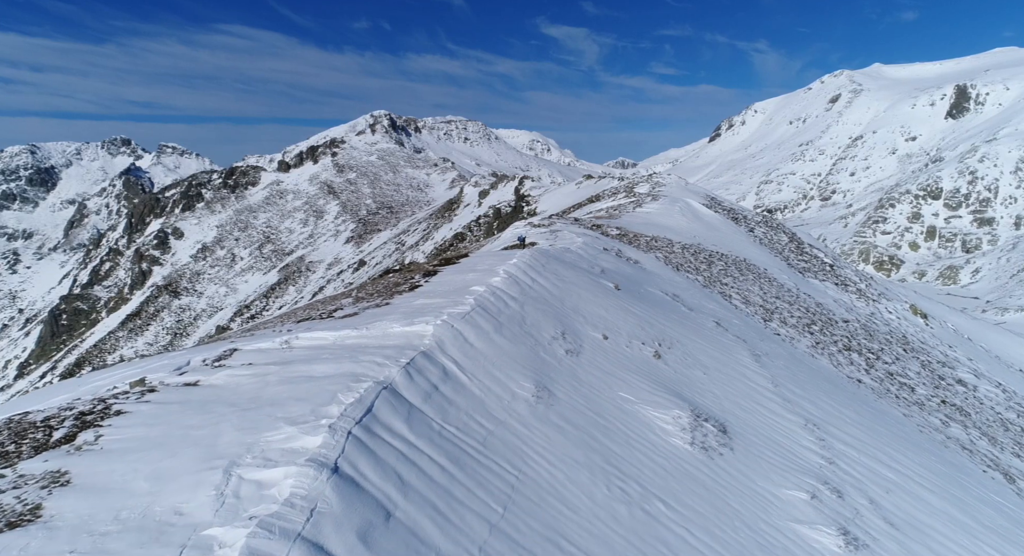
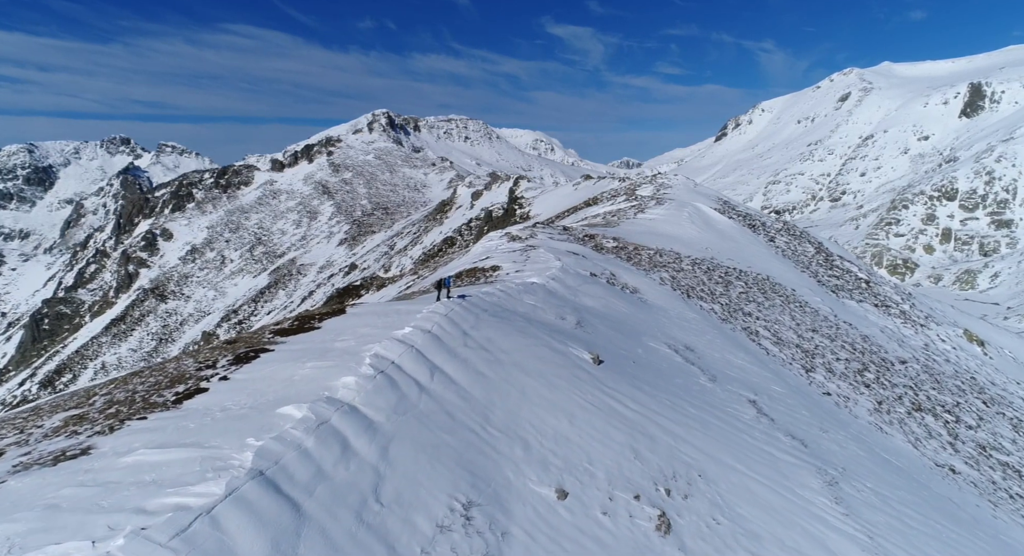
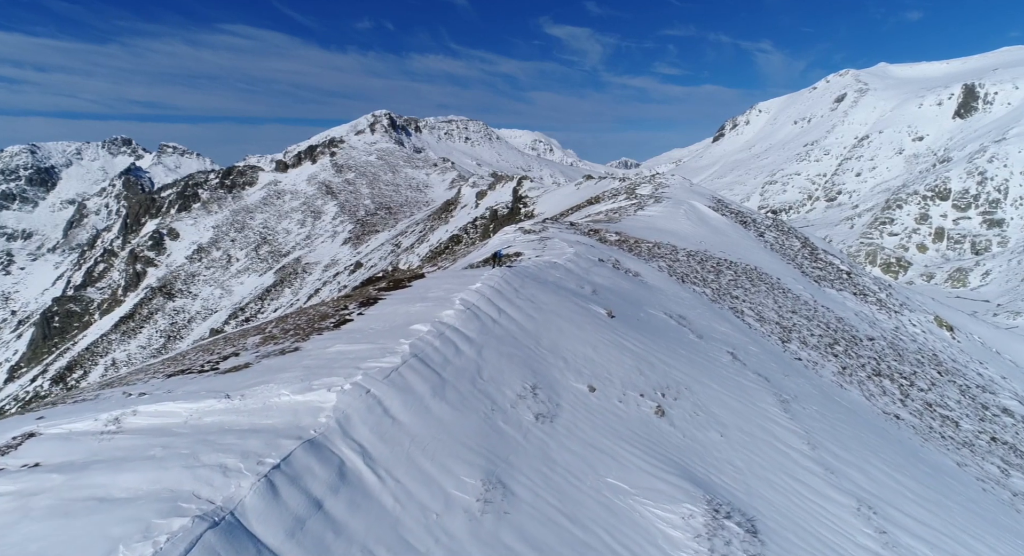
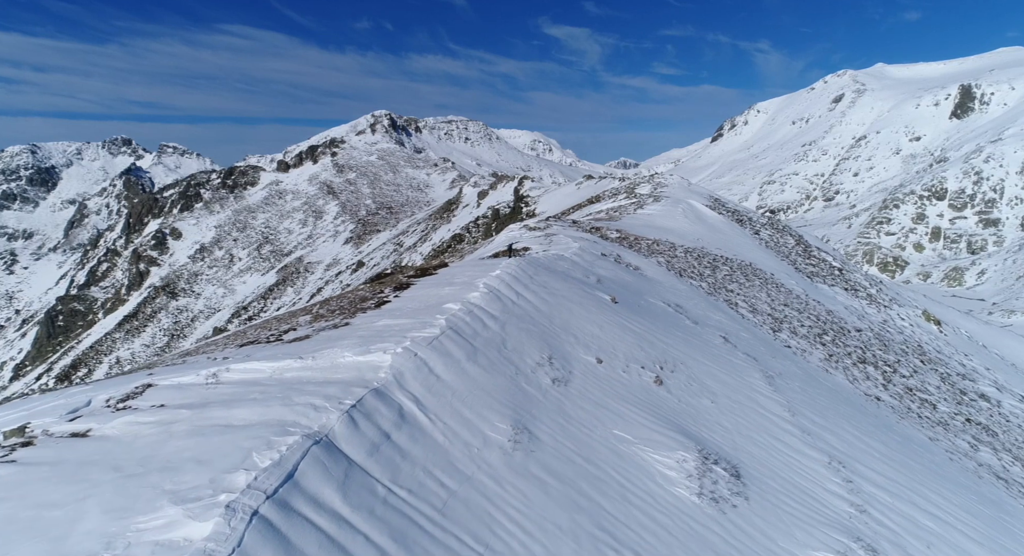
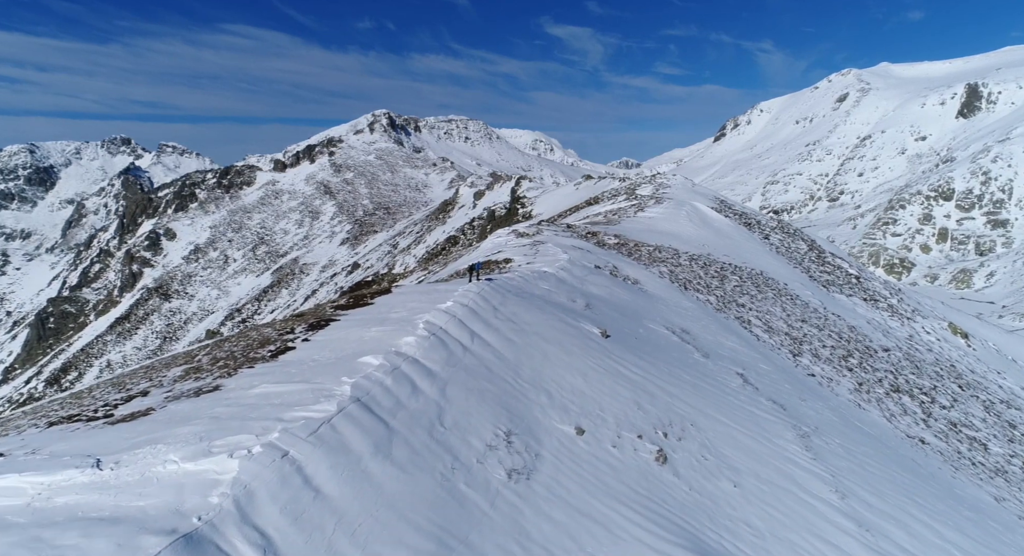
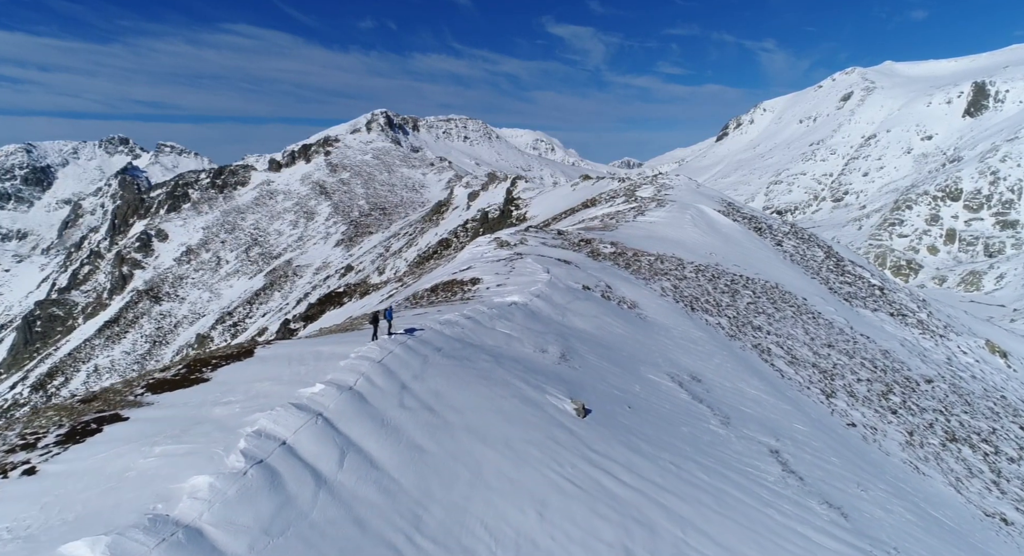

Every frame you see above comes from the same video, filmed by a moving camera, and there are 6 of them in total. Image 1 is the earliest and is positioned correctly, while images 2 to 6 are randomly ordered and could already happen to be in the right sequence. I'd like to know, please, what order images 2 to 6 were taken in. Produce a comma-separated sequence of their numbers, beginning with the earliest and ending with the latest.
4, 3, 5, 2, 6
